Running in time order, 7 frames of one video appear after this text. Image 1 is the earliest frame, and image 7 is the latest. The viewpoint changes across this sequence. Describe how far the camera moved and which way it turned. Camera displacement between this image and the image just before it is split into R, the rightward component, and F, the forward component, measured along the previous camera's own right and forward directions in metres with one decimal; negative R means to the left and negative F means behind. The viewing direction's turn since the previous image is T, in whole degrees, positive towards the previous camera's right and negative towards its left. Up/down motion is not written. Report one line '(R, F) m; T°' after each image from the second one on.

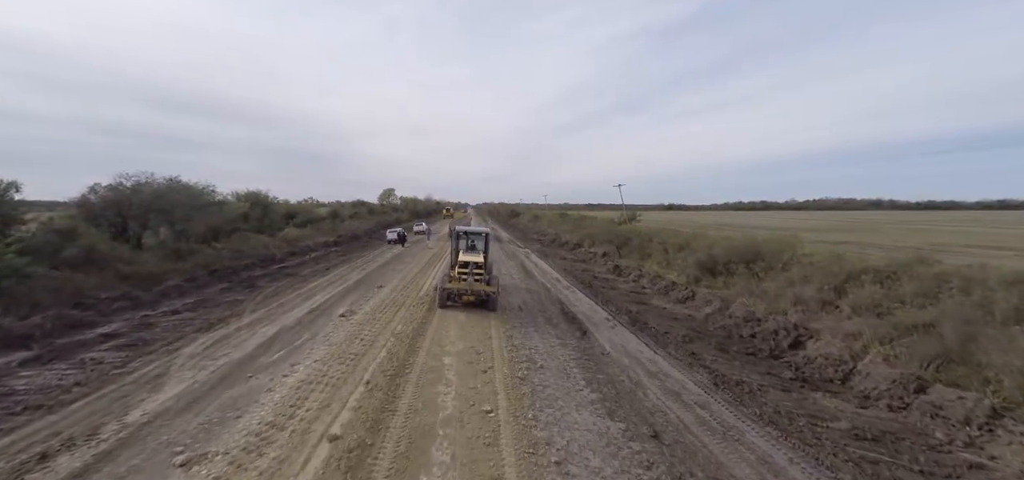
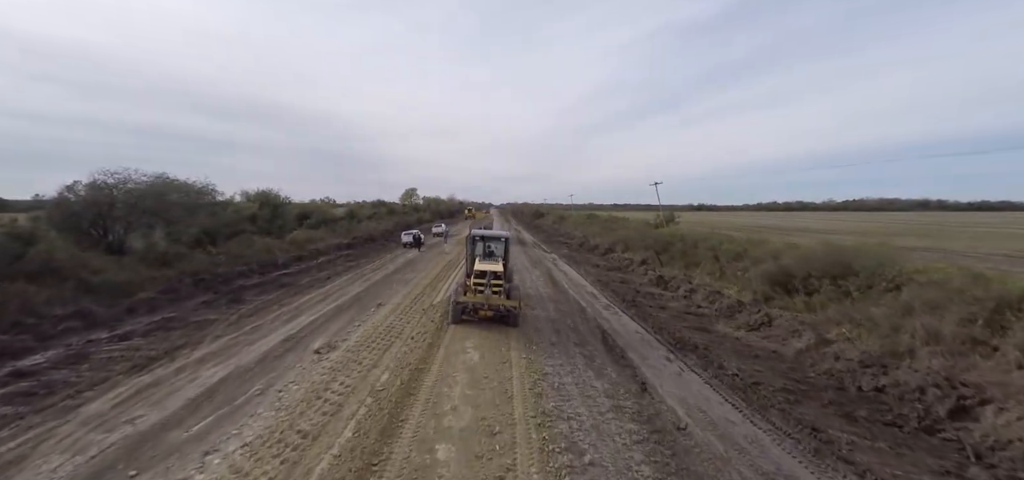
(-0.1, +3.1) m; -3°
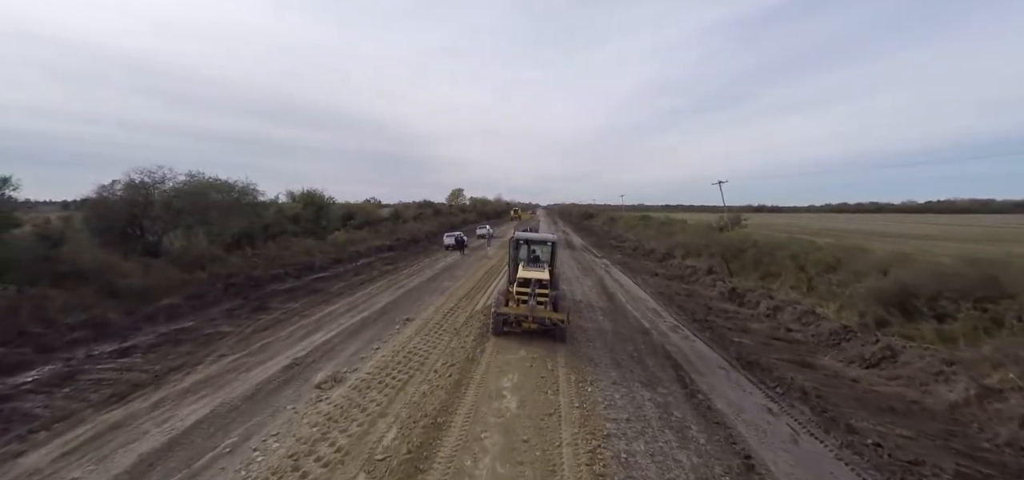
(-0.1, +2.1) m; -6°
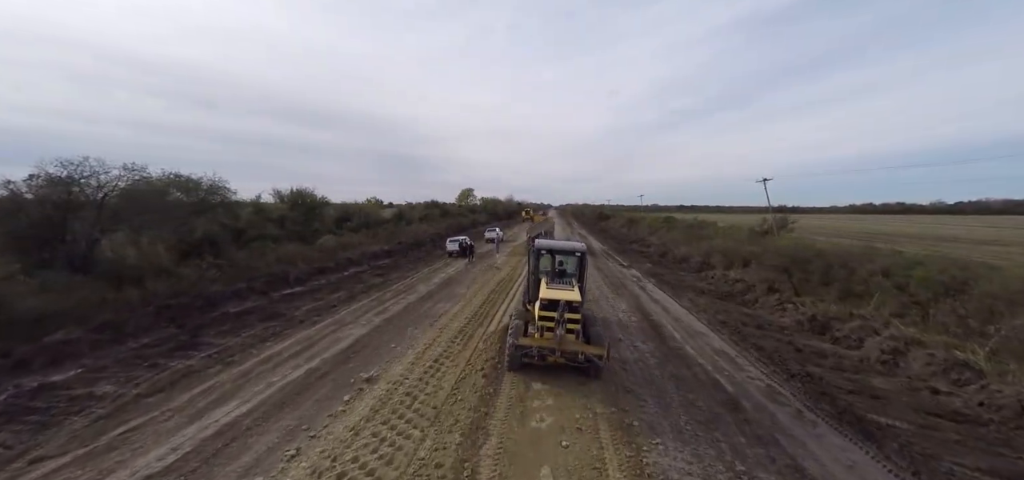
(-0.1, +3.9) m; -2°
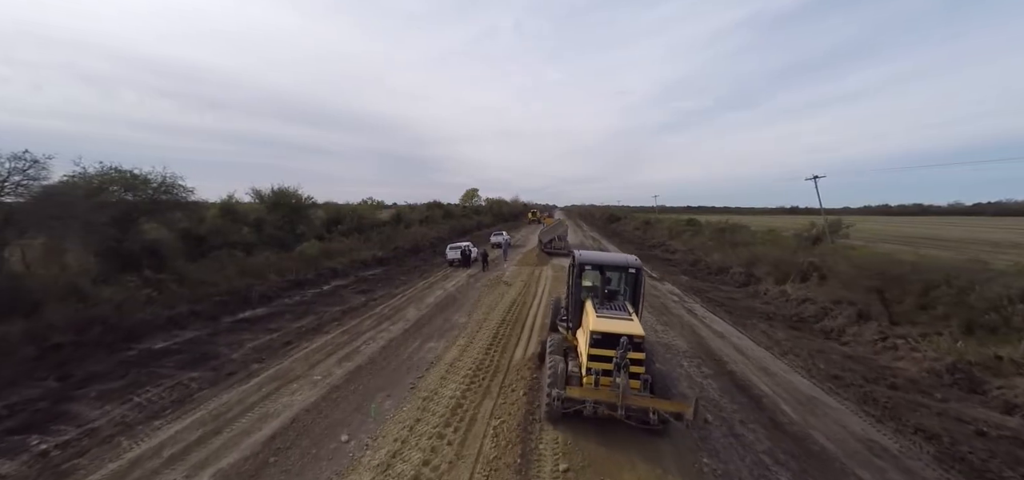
(-0.3, +3.7) m; -1°
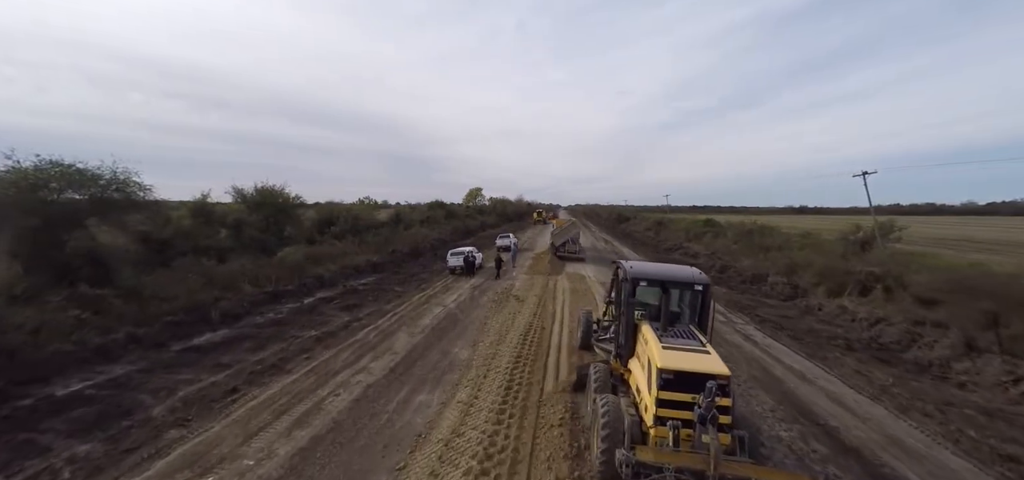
(-0.3, +2.7) m; 0°
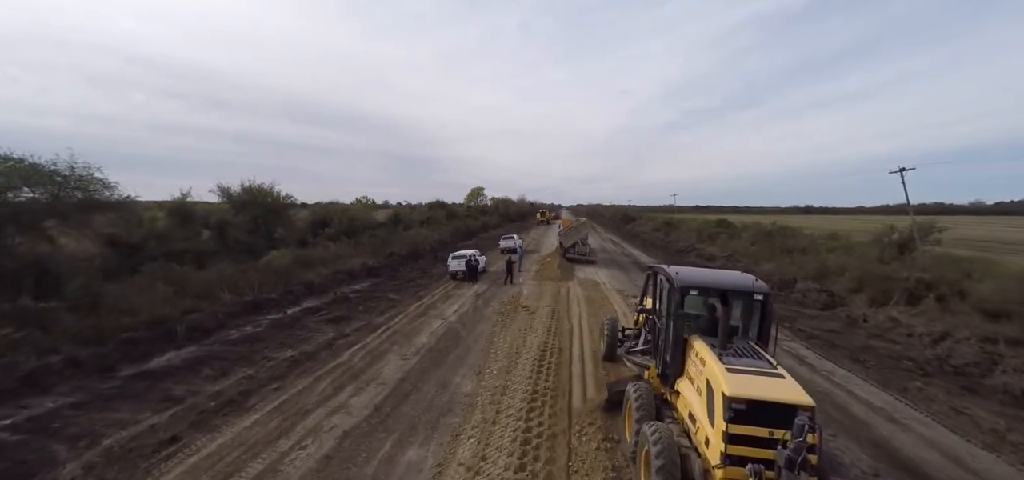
(-0.2, +1.7) m; 0°
